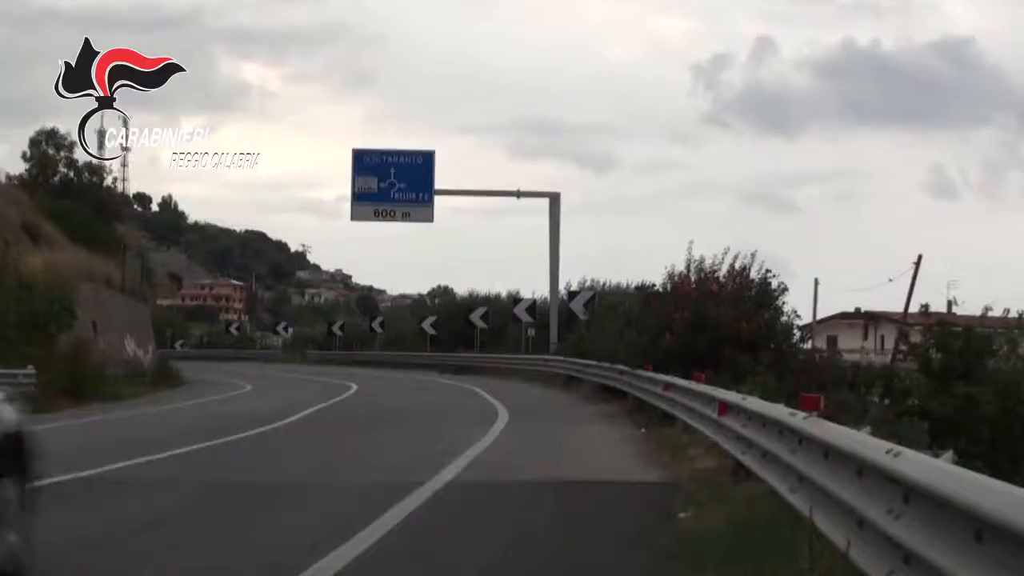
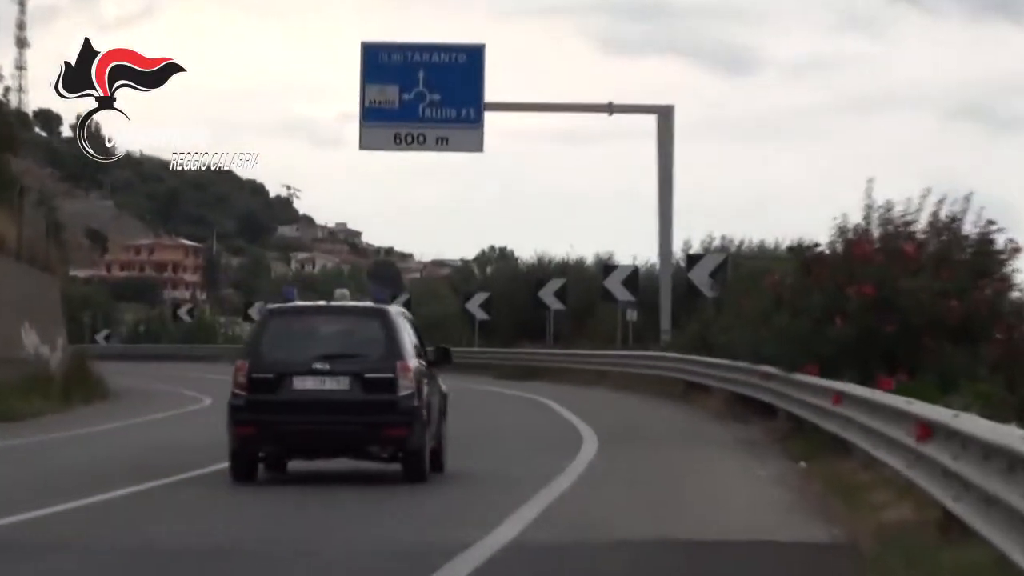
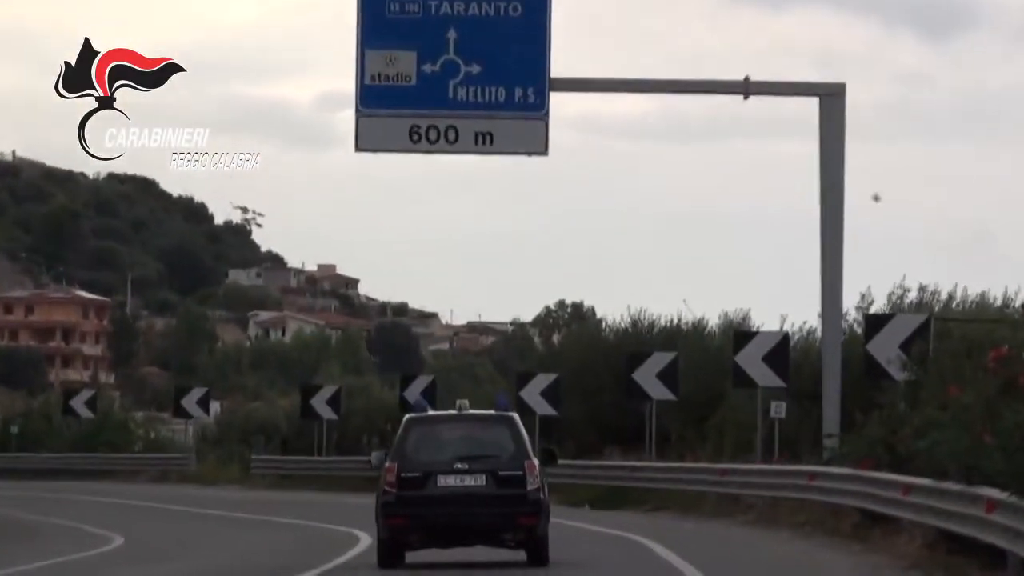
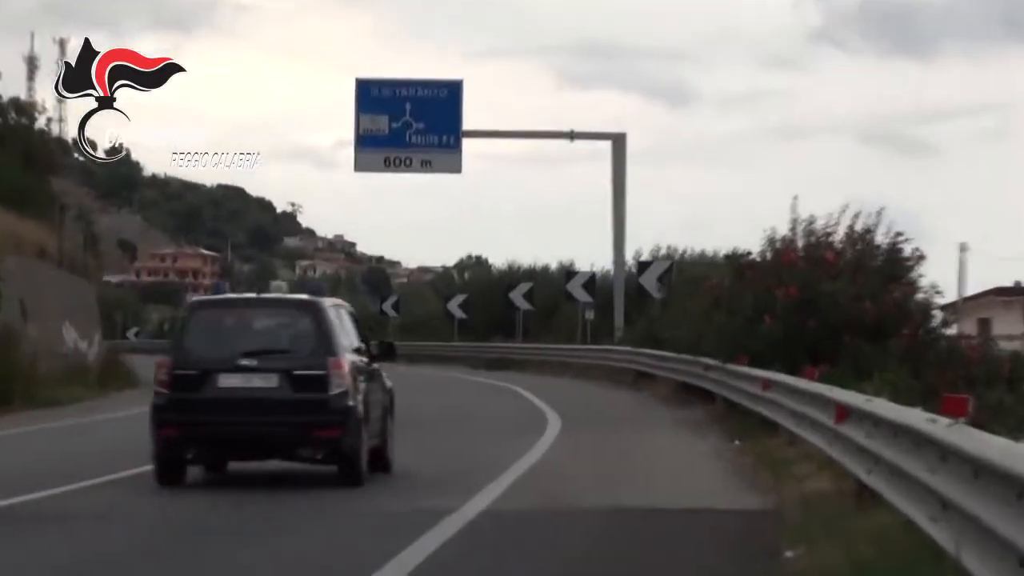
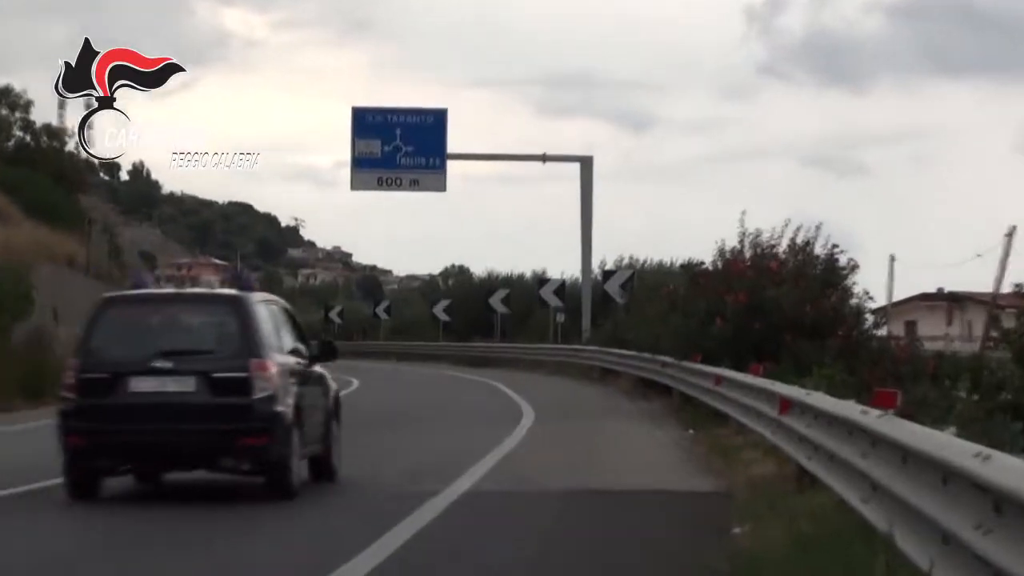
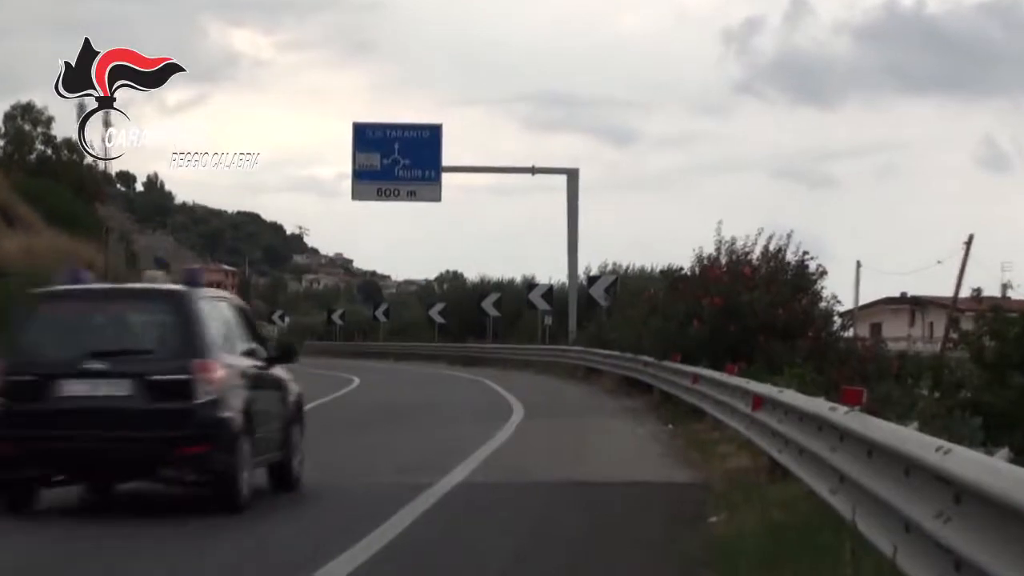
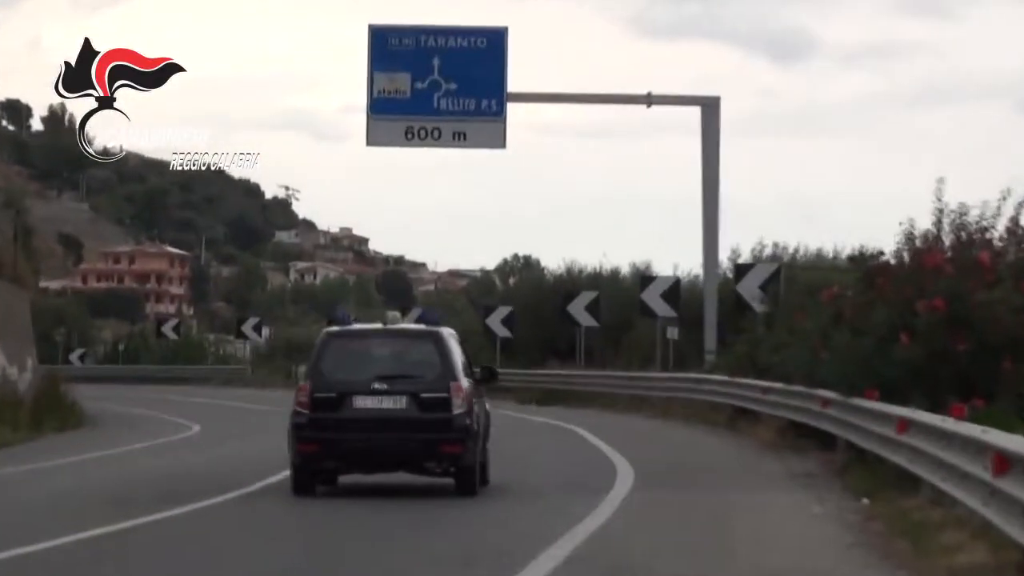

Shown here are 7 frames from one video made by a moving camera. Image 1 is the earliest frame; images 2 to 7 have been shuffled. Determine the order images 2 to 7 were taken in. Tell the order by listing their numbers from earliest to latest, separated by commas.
6, 5, 4, 2, 7, 3
